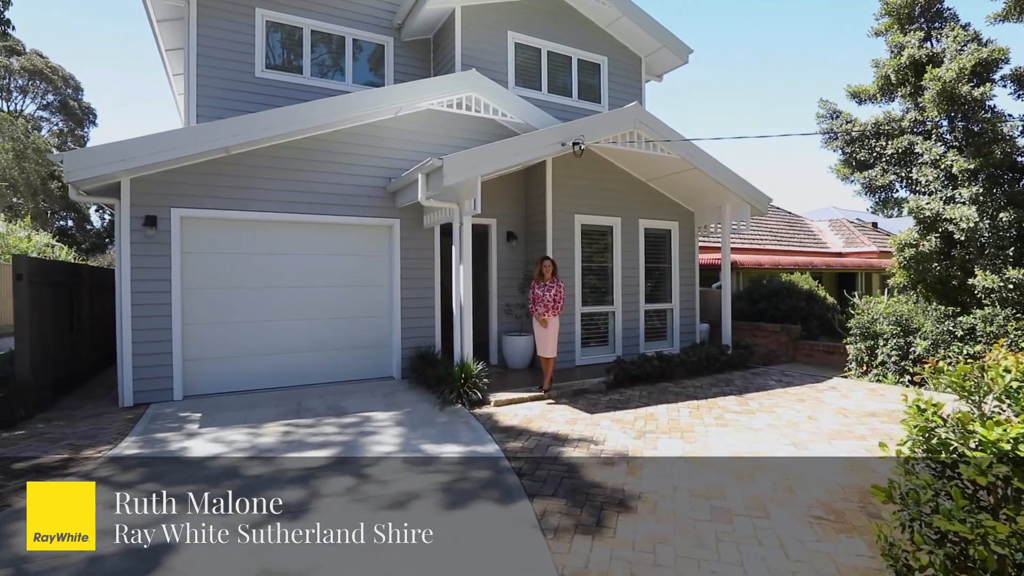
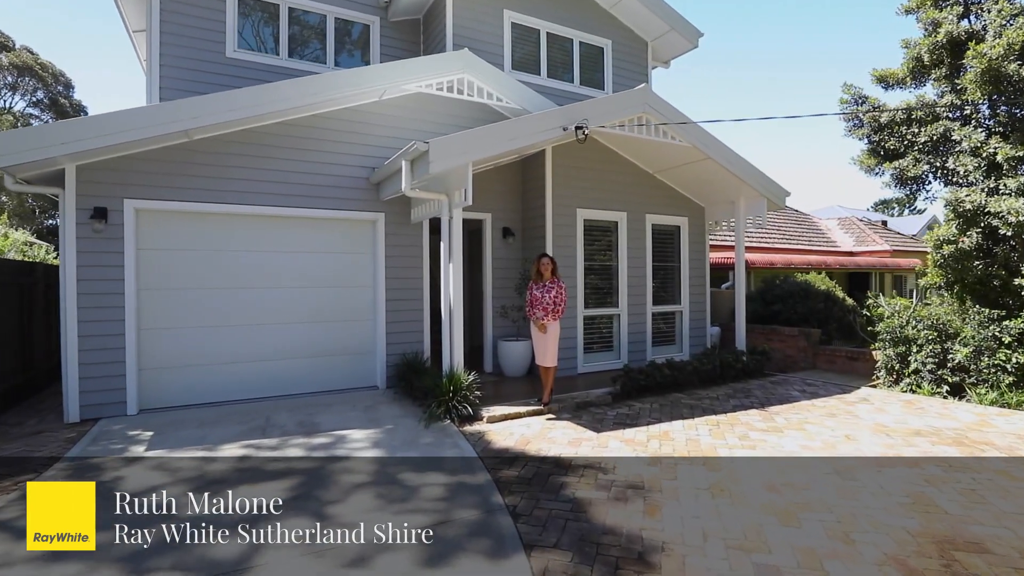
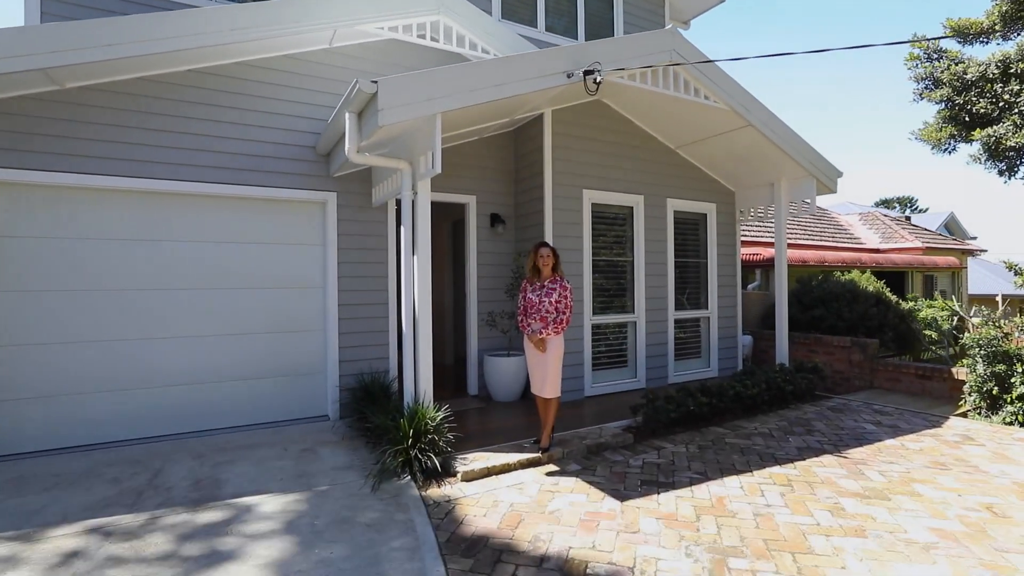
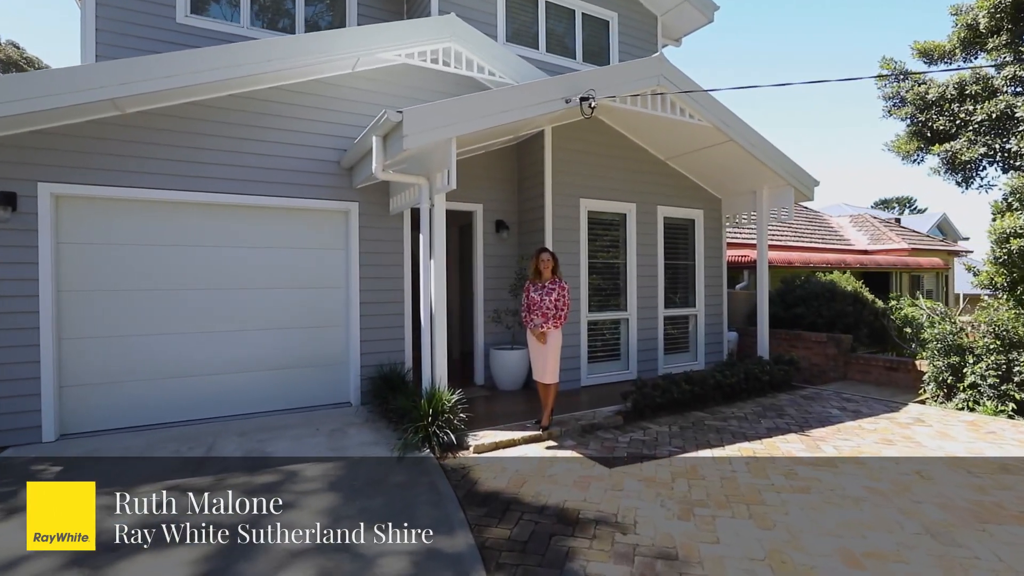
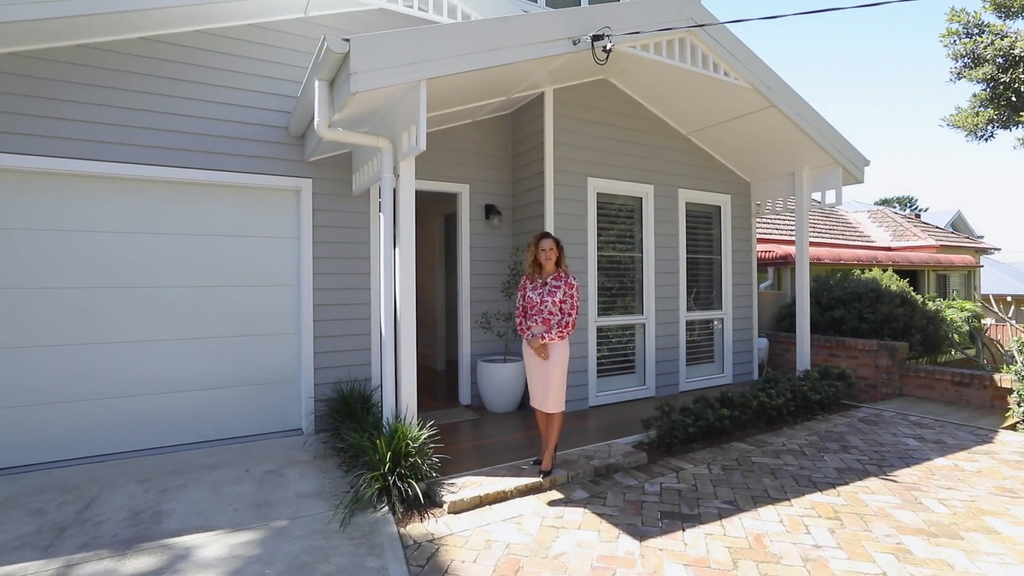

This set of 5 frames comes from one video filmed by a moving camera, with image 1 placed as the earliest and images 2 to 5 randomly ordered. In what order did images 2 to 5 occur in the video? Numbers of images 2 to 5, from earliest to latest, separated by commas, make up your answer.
2, 4, 3, 5
